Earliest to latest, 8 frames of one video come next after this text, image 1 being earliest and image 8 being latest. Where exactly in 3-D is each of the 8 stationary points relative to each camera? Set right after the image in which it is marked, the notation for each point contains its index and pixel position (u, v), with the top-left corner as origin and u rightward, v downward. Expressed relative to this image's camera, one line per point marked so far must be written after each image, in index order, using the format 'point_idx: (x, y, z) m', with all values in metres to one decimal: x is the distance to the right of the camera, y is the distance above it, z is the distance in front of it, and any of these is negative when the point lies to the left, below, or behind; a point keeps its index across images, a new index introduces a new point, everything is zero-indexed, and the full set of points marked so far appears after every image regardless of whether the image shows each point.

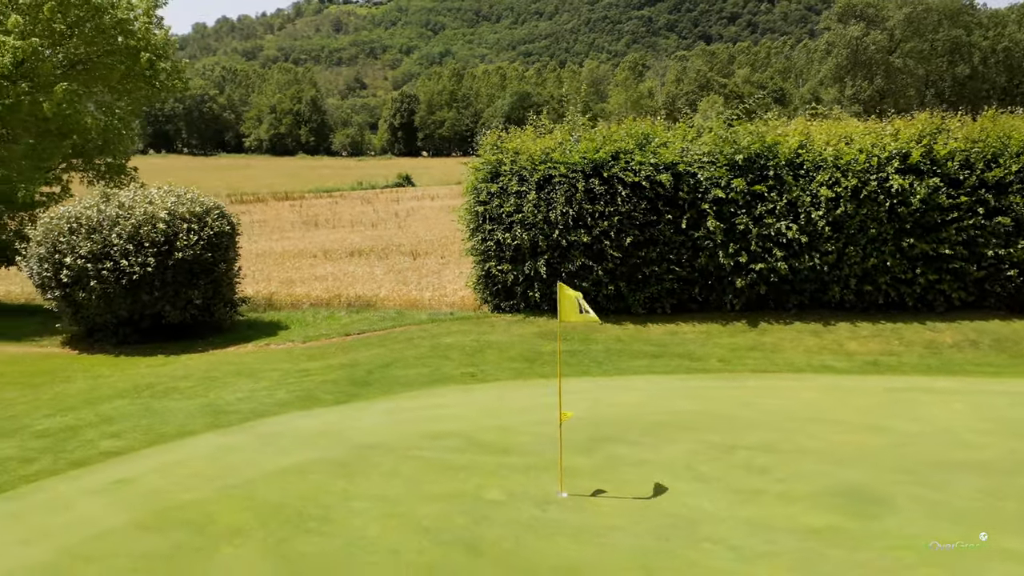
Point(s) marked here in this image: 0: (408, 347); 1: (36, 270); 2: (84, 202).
0: (-1.5, -0.9, +12.0) m
1: (-7.9, +0.3, +13.7) m
2: (-7.3, +1.5, +14.0) m
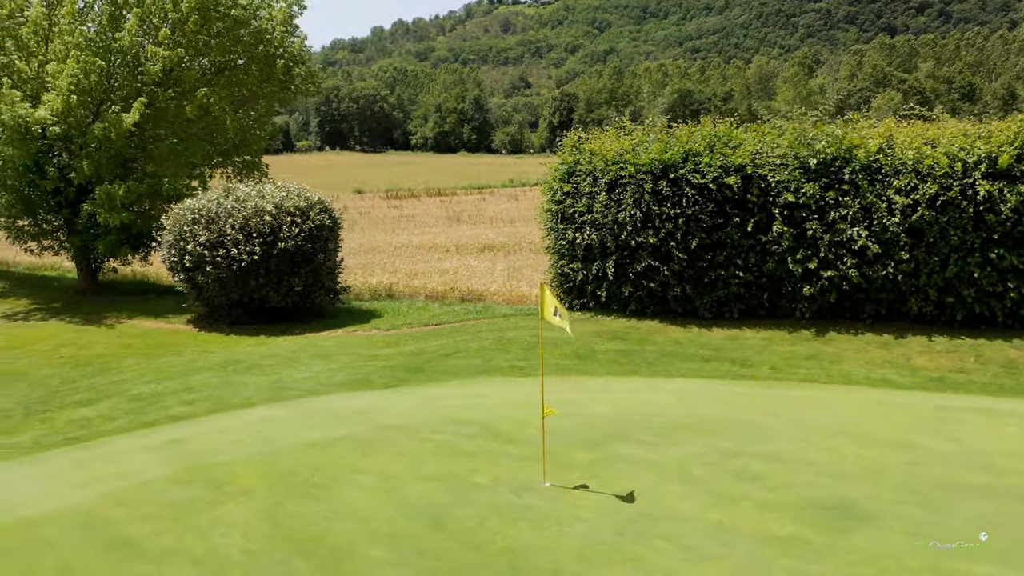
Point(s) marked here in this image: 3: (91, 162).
0: (-0.6, -0.8, +12.6) m
1: (-6.5, +0.6, +15.5) m
2: (-5.8, +1.8, +15.6) m
3: (-9.1, +2.7, +17.9) m
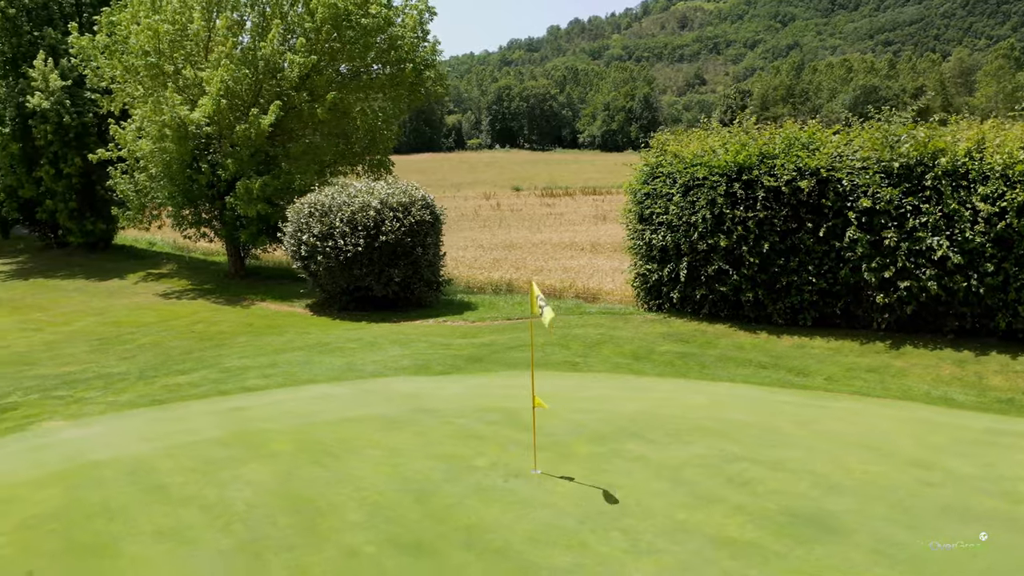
0: (+0.5, -0.7, +13.0) m
1: (-4.6, +0.9, +17.0) m
2: (-3.9, +2.0, +17.0) m
3: (-6.7, +3.1, +19.9) m
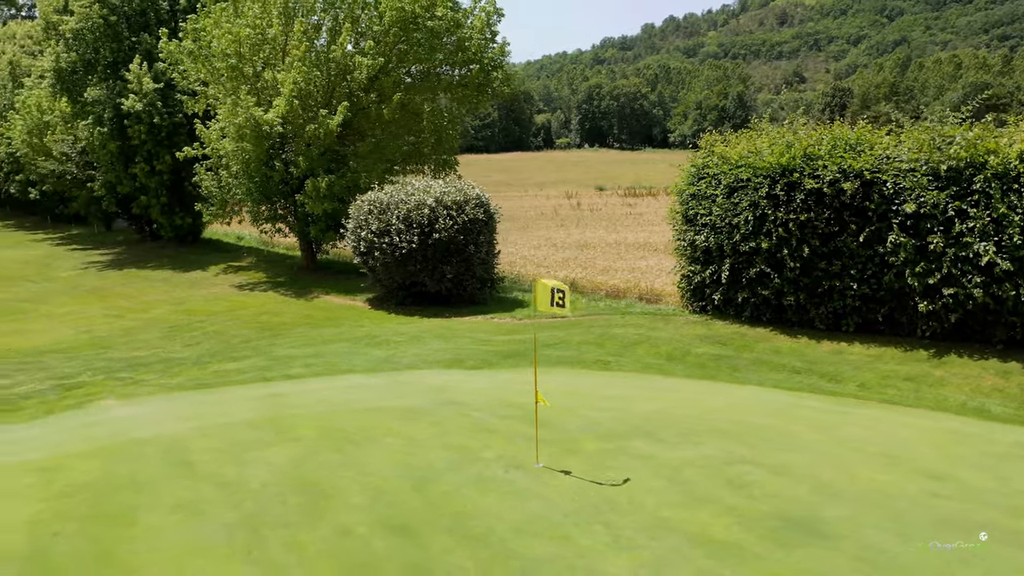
0: (+1.1, -0.7, +13.2) m
1: (-3.5, +1.0, +17.7) m
2: (-2.7, +2.1, +17.6) m
3: (-5.2, +3.3, +20.7) m
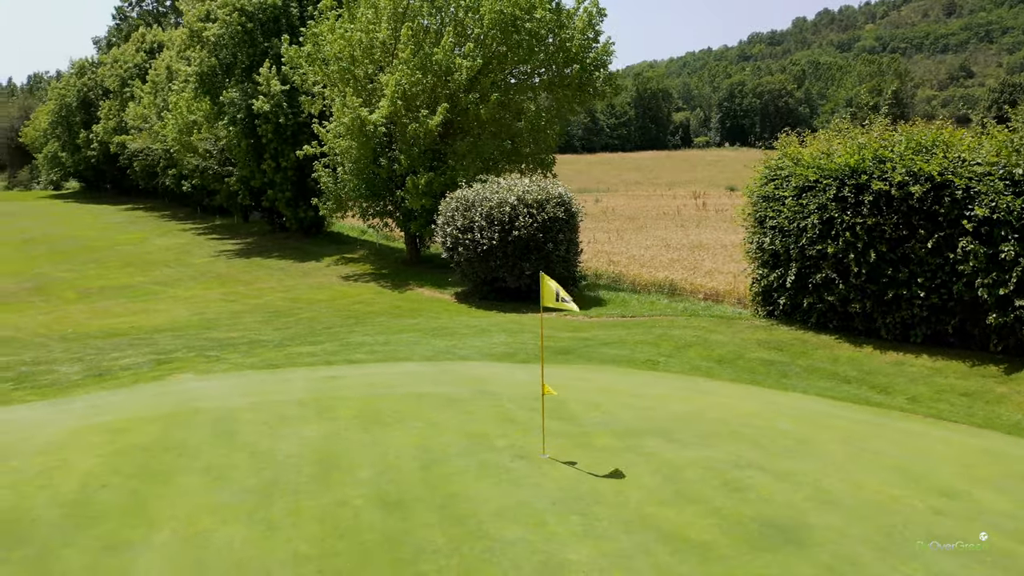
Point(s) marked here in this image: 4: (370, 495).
0: (+2.1, -0.7, +13.2) m
1: (-1.7, +1.2, +18.4) m
2: (-0.9, +2.3, +18.2) m
3: (-2.7, +3.5, +21.7) m
4: (-1.2, -1.8, +7.1) m
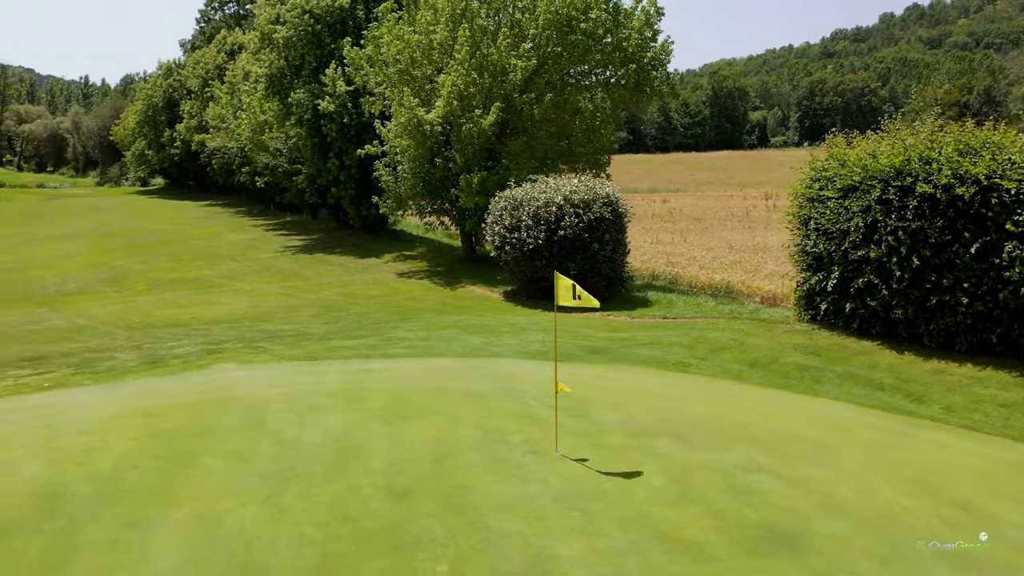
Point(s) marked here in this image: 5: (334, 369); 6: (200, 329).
0: (+2.7, -0.8, +13.1) m
1: (-0.6, +1.2, +18.6) m
2: (+0.2, +2.3, +18.3) m
3: (-1.3, +3.5, +22.0) m
4: (-1.2, -1.8, +7.3) m
5: (-2.4, -1.1, +11.4) m
6: (-6.1, -0.8, +16.0) m
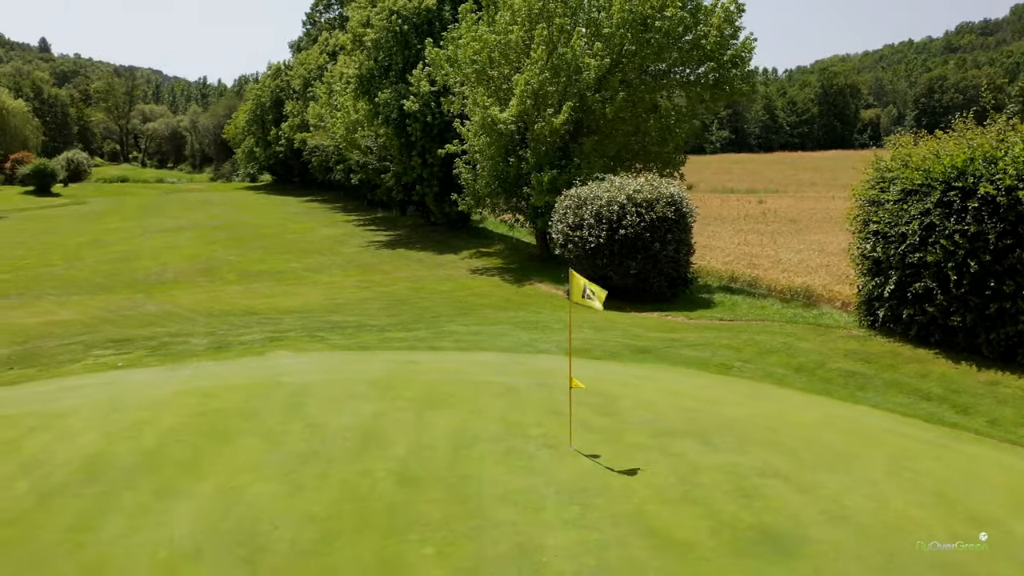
0: (+3.4, -0.8, +12.9) m
1: (+0.9, +1.3, +18.8) m
2: (+1.7, +2.3, +18.4) m
3: (+0.6, +3.6, +22.2) m
4: (-1.1, -1.7, +7.7) m
5: (-1.9, -1.0, +11.8) m
6: (-4.9, -0.6, +16.8) m
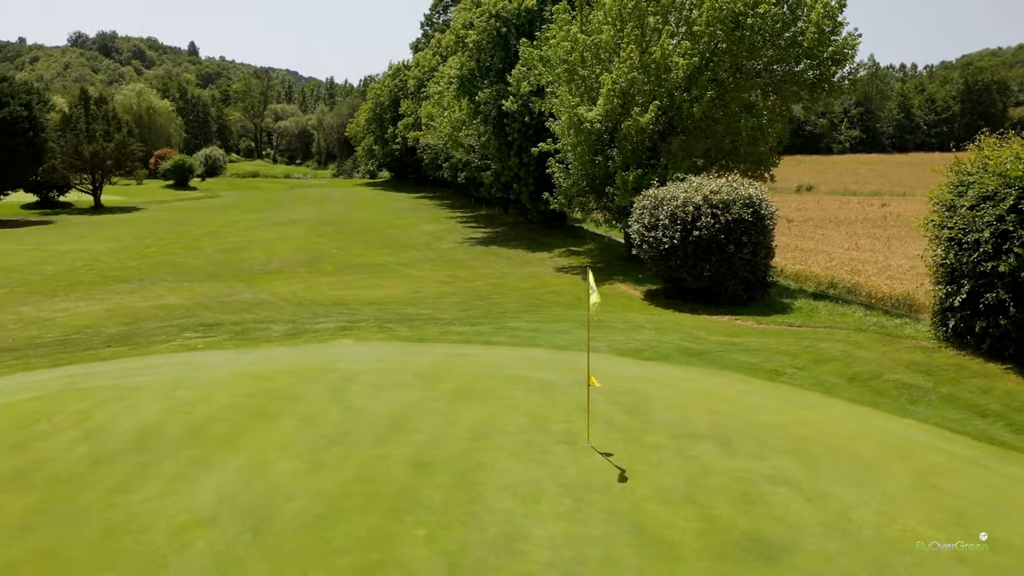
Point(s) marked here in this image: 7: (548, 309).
0: (+4.3, -0.9, +12.6) m
1: (+2.7, +1.3, +18.7) m
2: (+3.4, +2.3, +18.2) m
3: (+3.0, +3.6, +22.1) m
4: (-1.0, -1.6, +8.0) m
5: (-1.1, -0.9, +12.3) m
6: (-3.4, -0.5, +17.6) m
7: (+0.7, -0.4, +16.7) m
